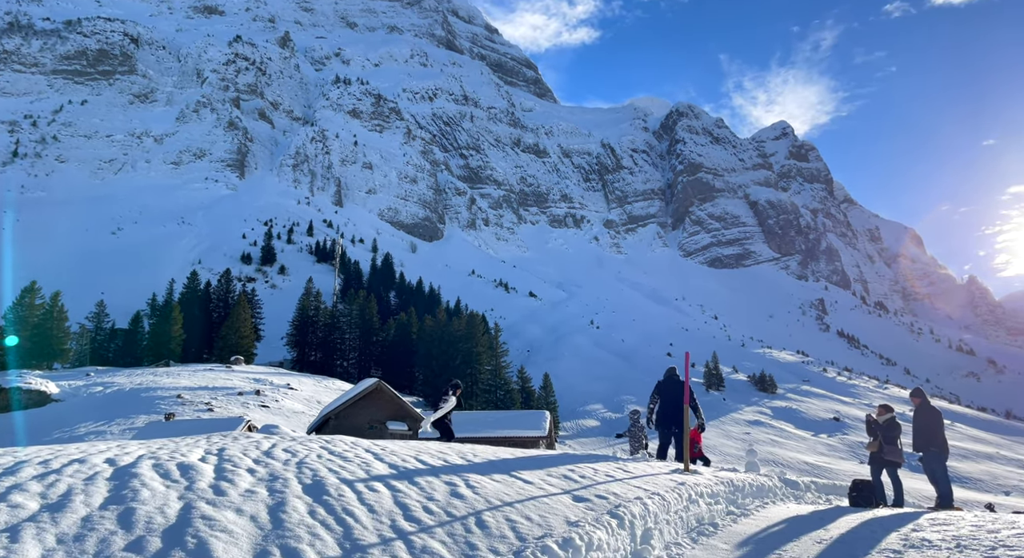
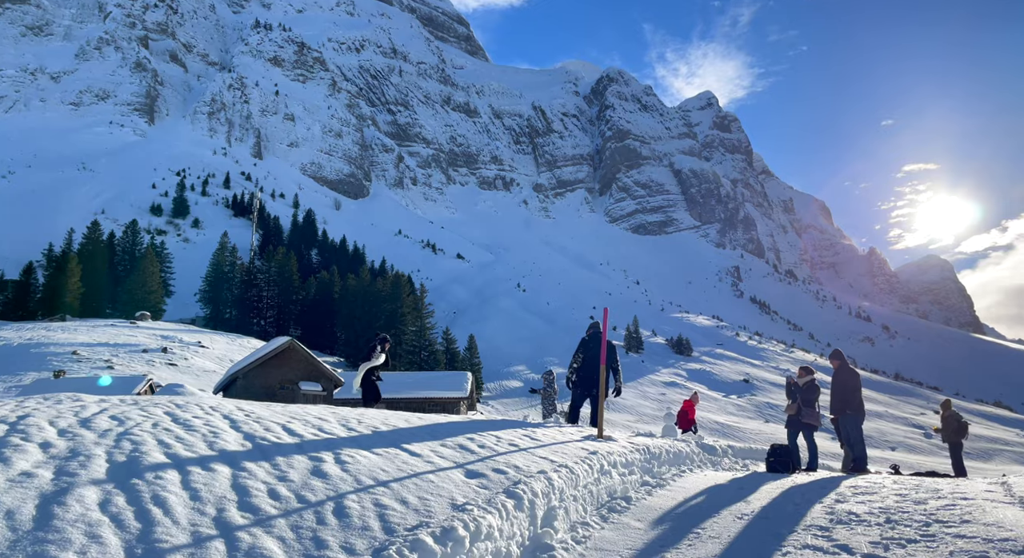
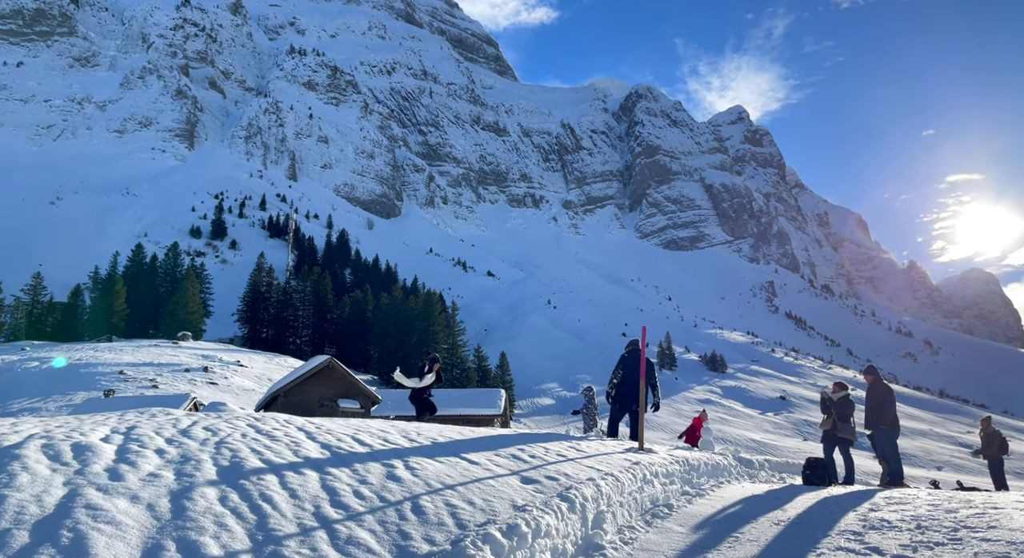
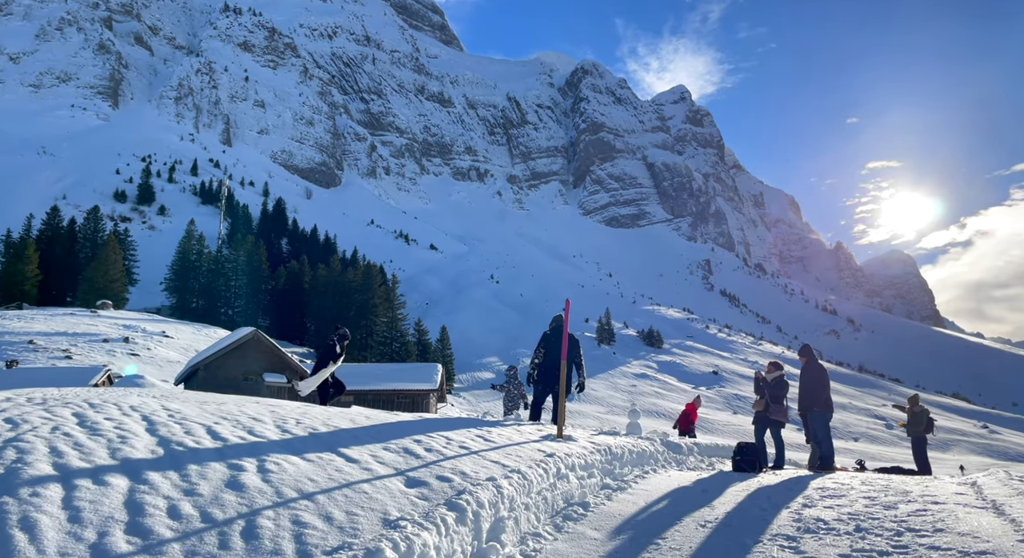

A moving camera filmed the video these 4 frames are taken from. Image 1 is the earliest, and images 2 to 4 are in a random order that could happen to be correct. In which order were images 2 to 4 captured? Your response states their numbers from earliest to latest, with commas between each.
3, 2, 4
